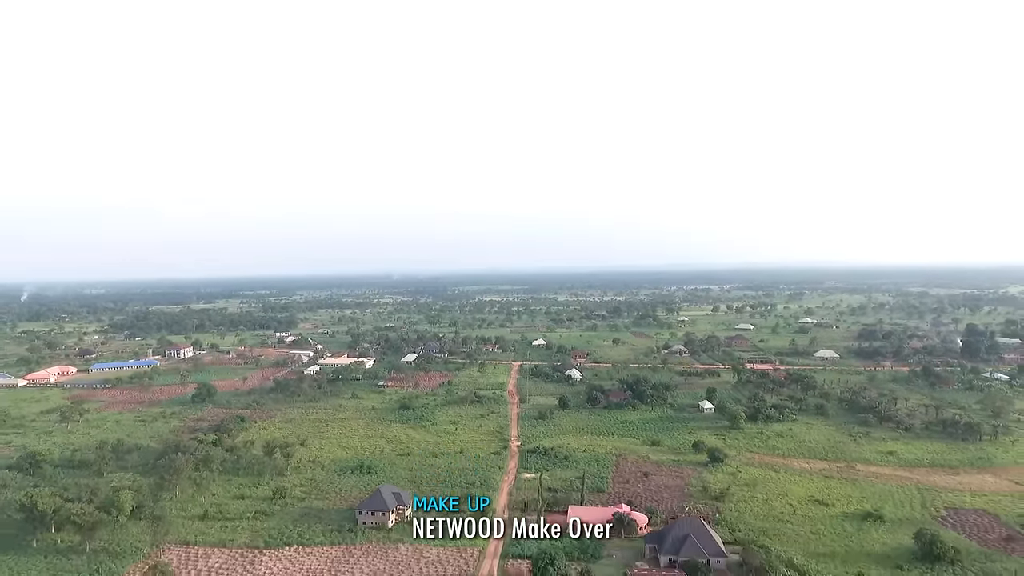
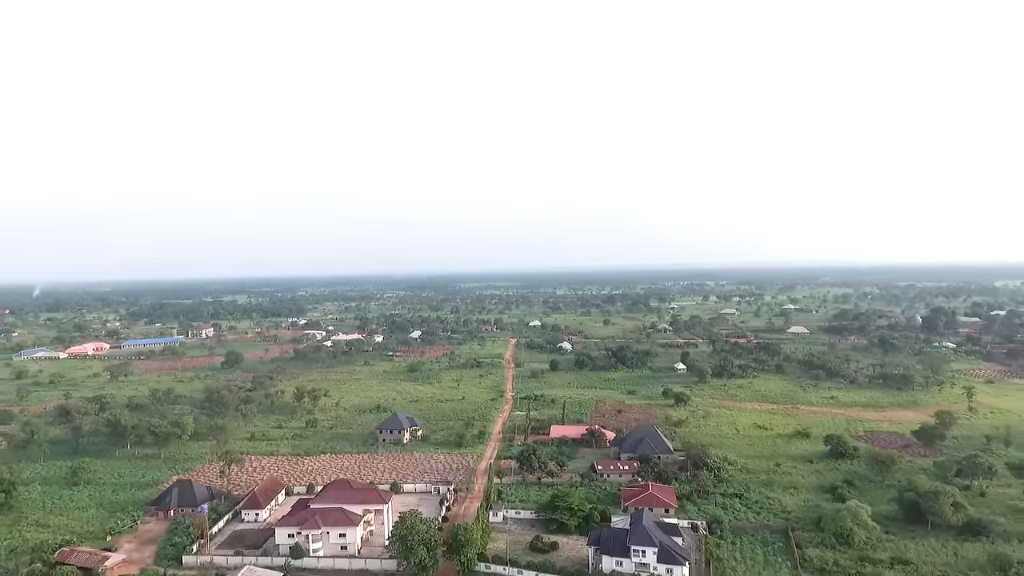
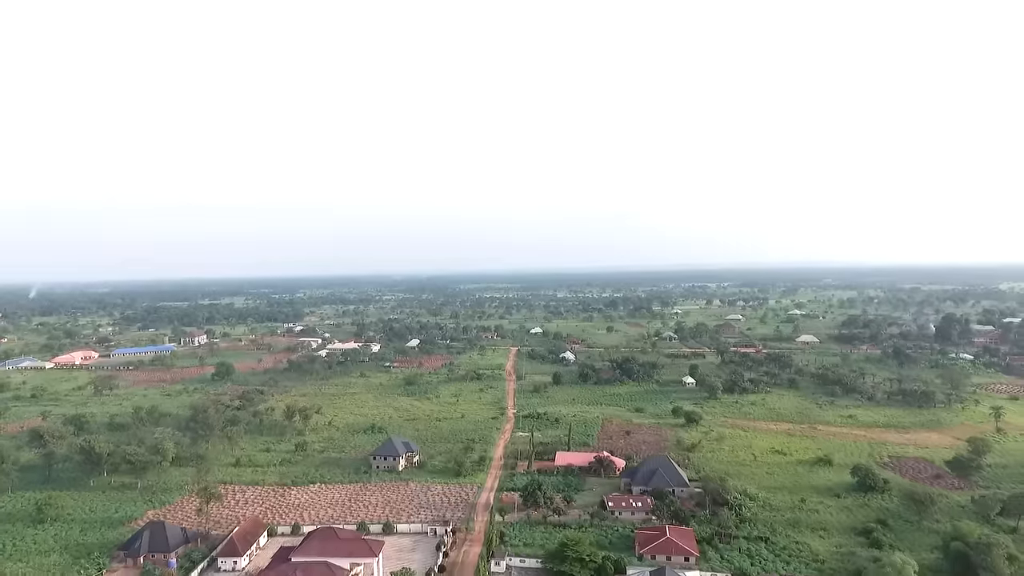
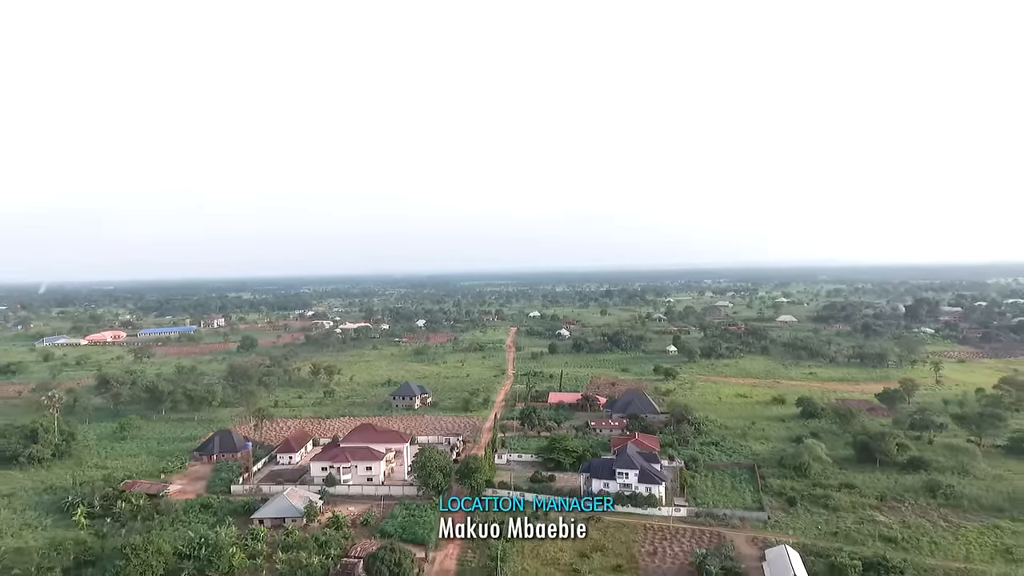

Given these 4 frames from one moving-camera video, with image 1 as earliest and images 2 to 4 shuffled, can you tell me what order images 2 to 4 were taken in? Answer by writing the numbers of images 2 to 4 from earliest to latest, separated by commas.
3, 2, 4
